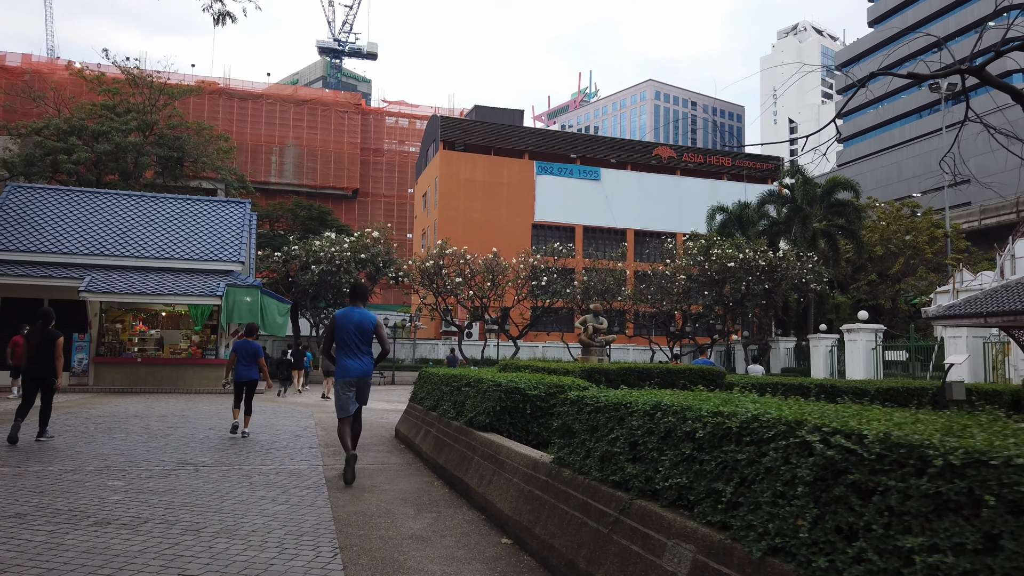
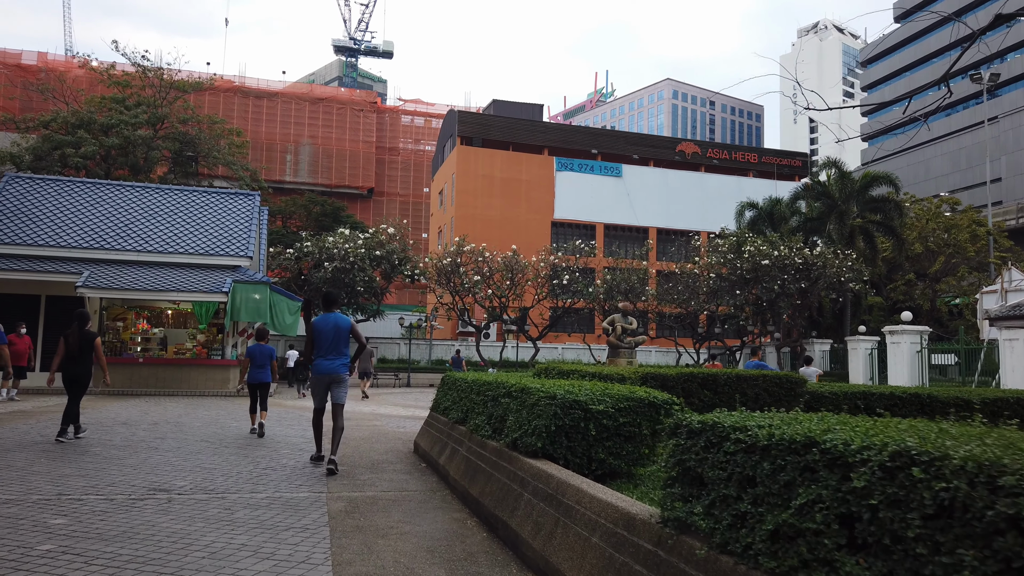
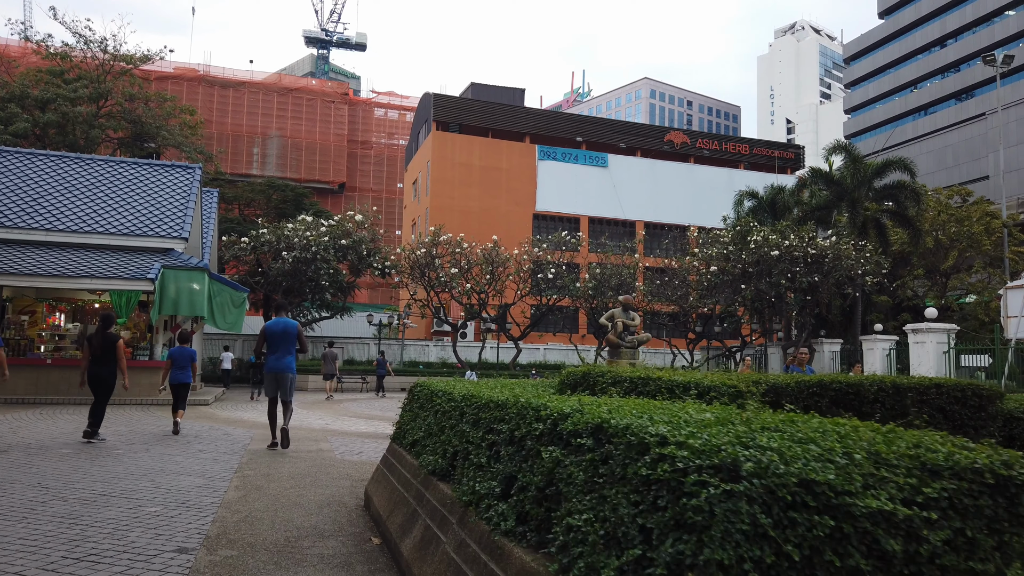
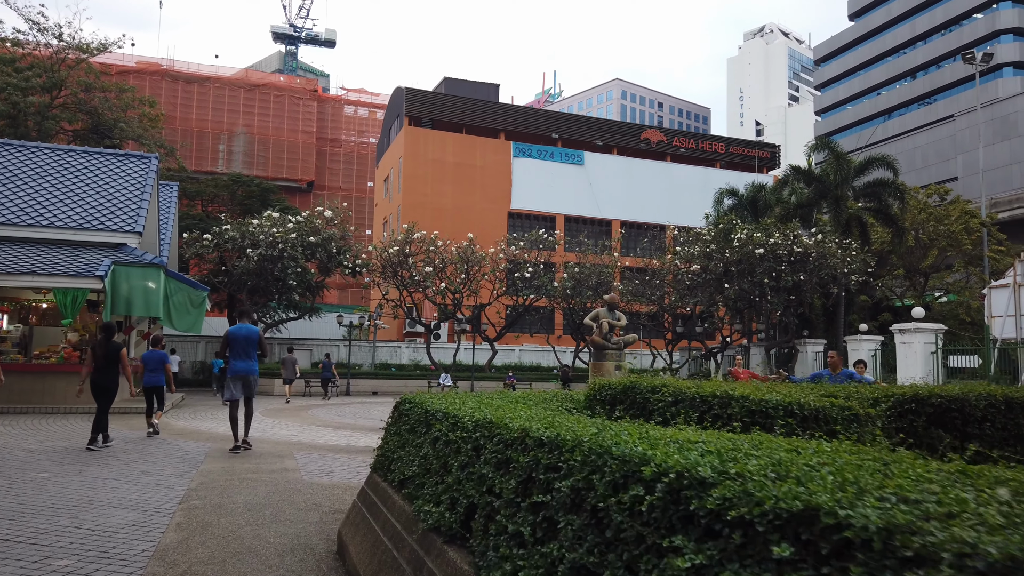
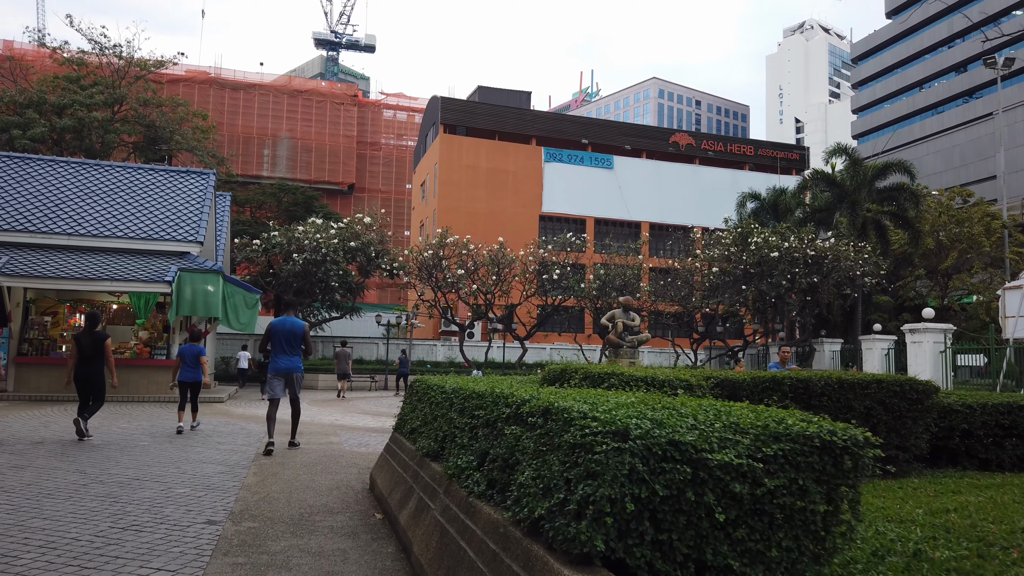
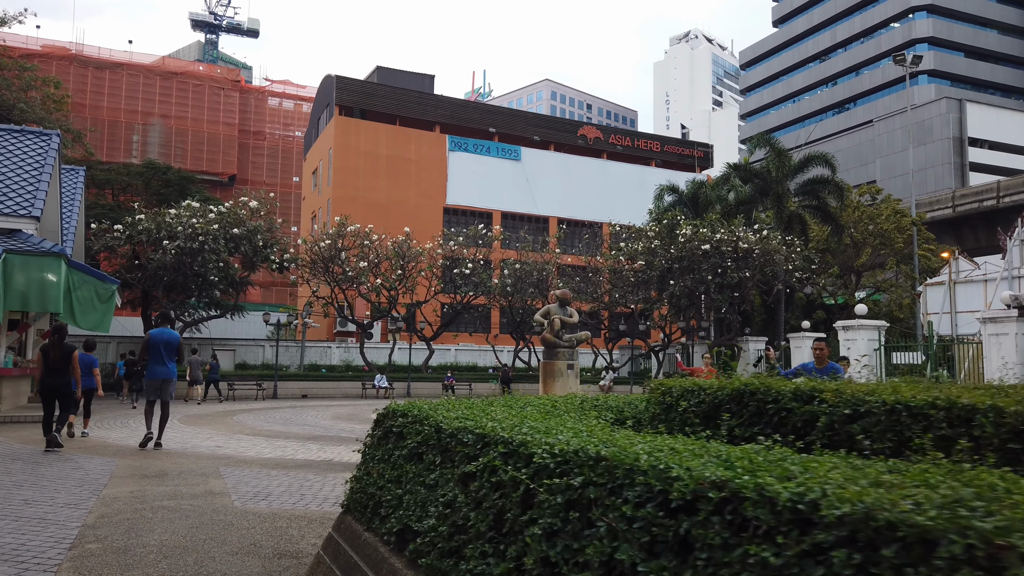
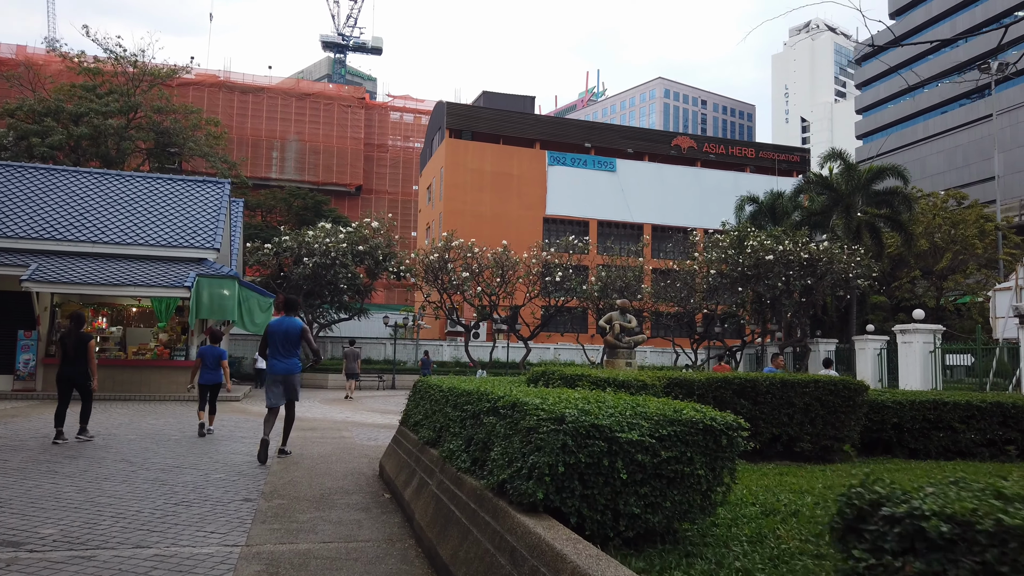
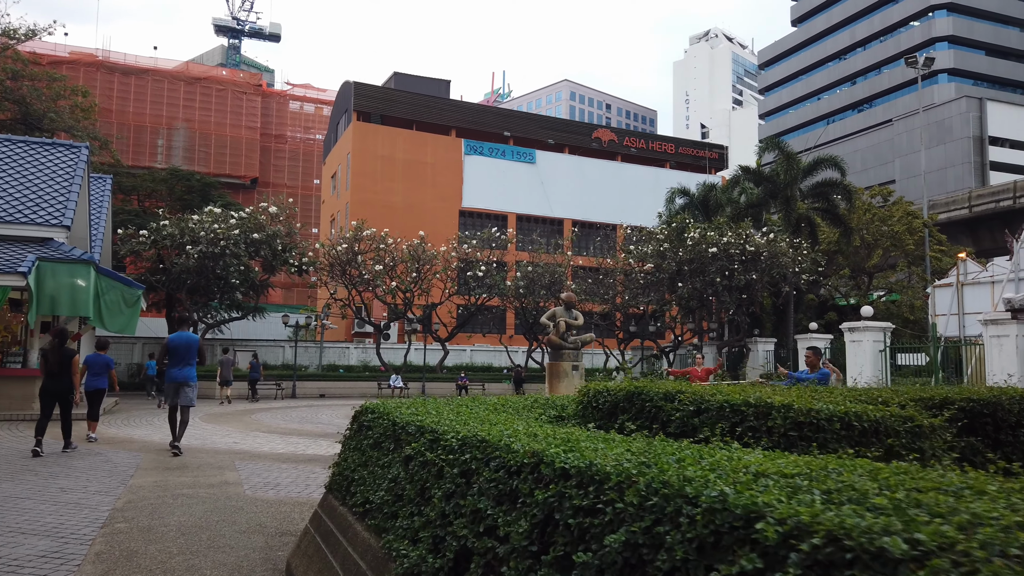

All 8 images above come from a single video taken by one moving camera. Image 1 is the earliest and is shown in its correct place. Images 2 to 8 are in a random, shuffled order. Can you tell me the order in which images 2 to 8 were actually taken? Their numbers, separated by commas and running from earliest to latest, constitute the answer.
2, 7, 5, 3, 4, 8, 6
